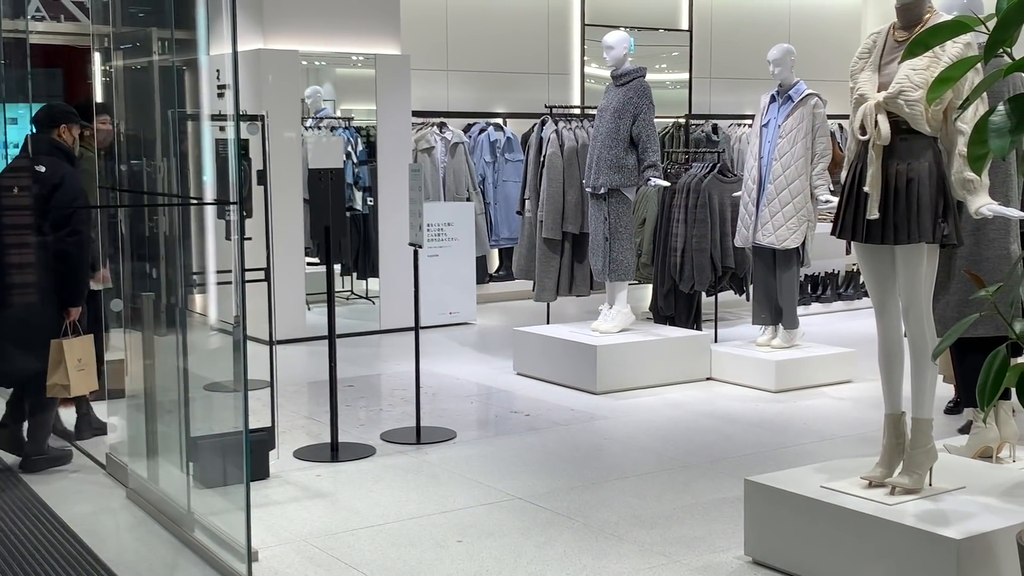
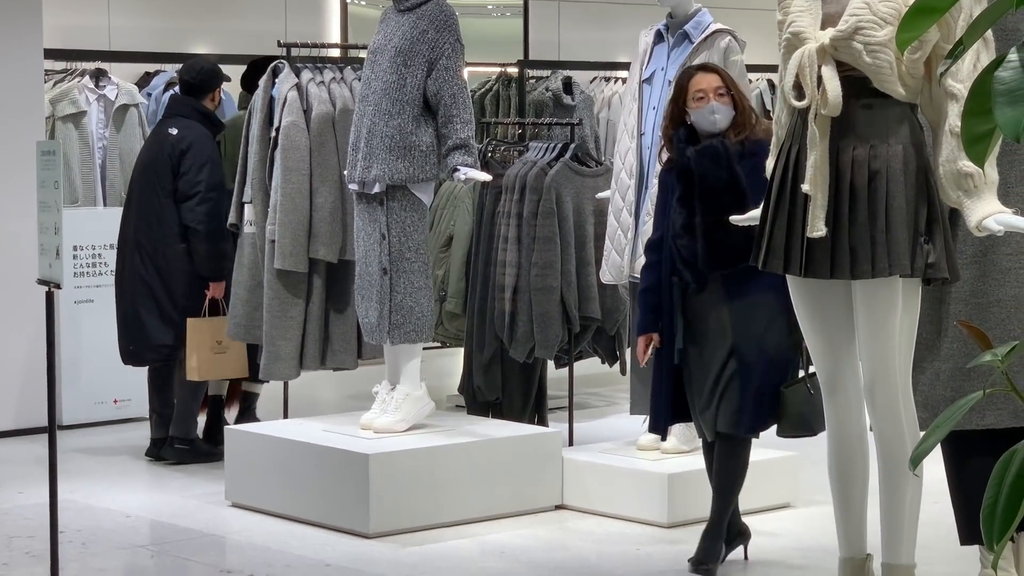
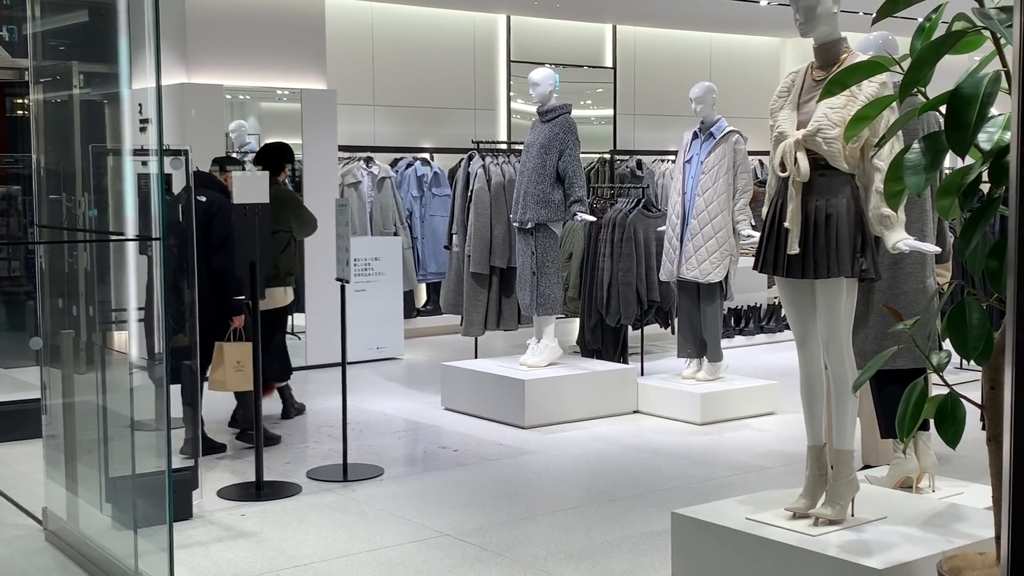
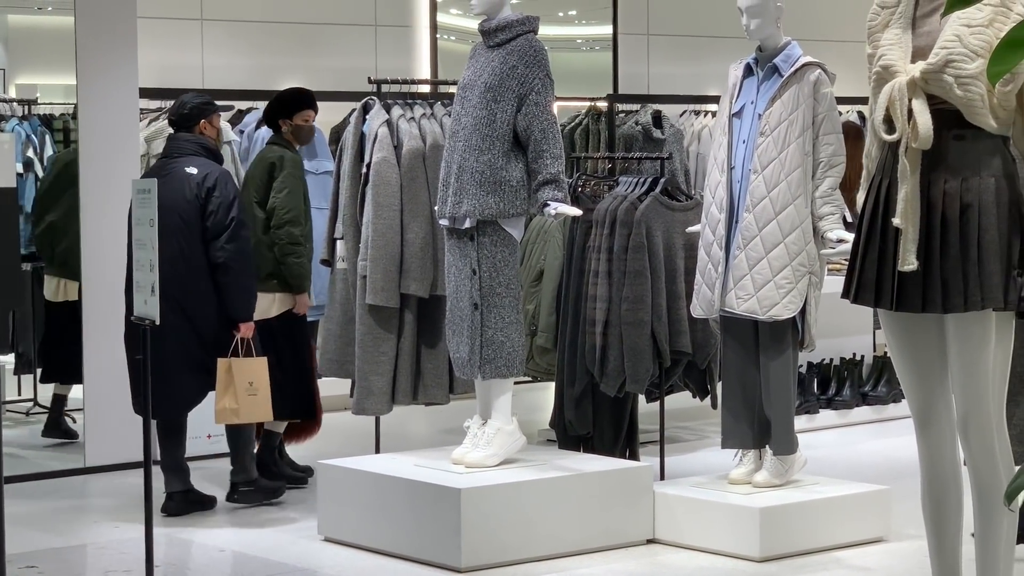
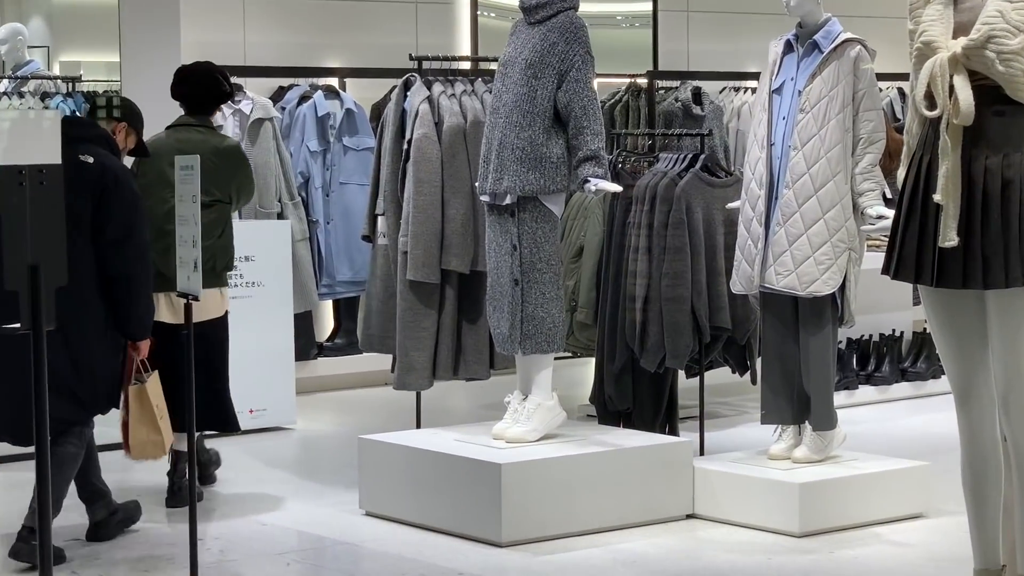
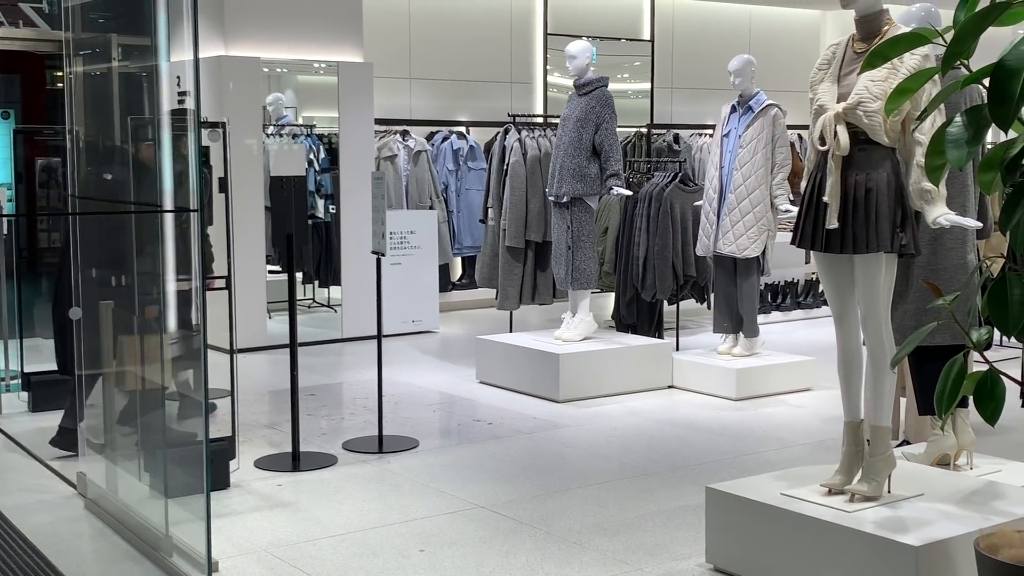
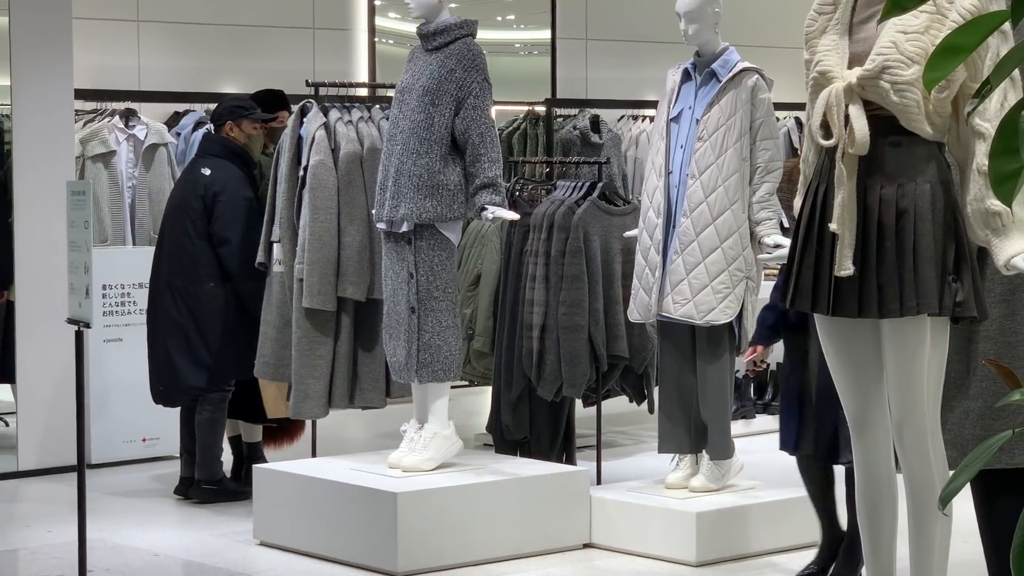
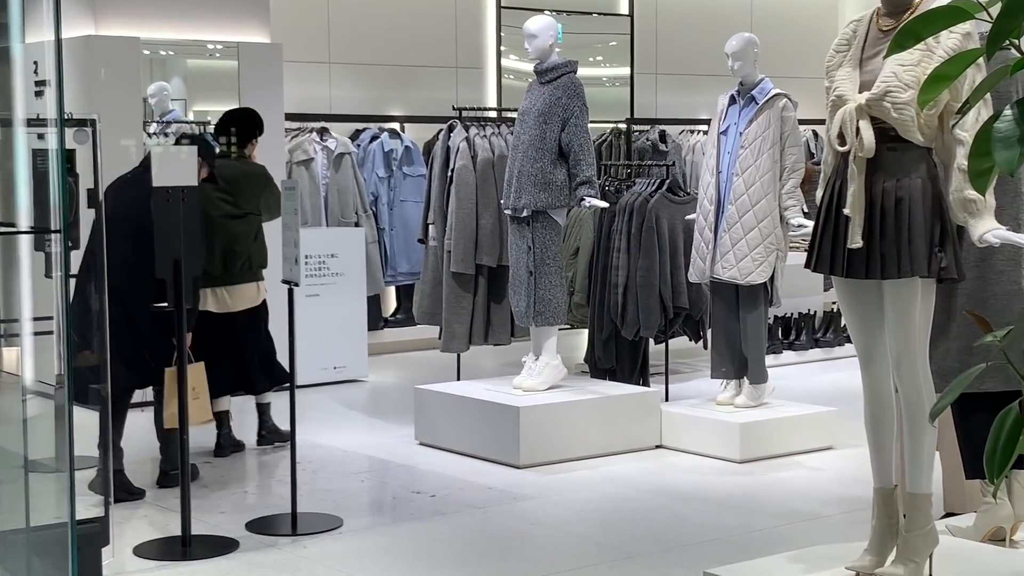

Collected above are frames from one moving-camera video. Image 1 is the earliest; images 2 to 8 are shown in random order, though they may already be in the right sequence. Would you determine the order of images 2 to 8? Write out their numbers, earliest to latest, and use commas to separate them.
6, 3, 8, 5, 4, 7, 2
